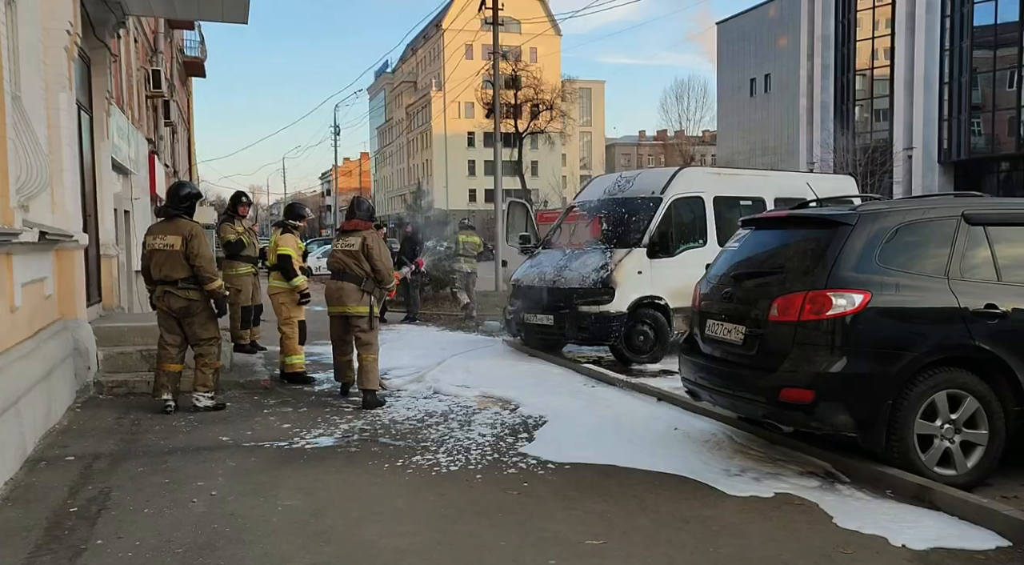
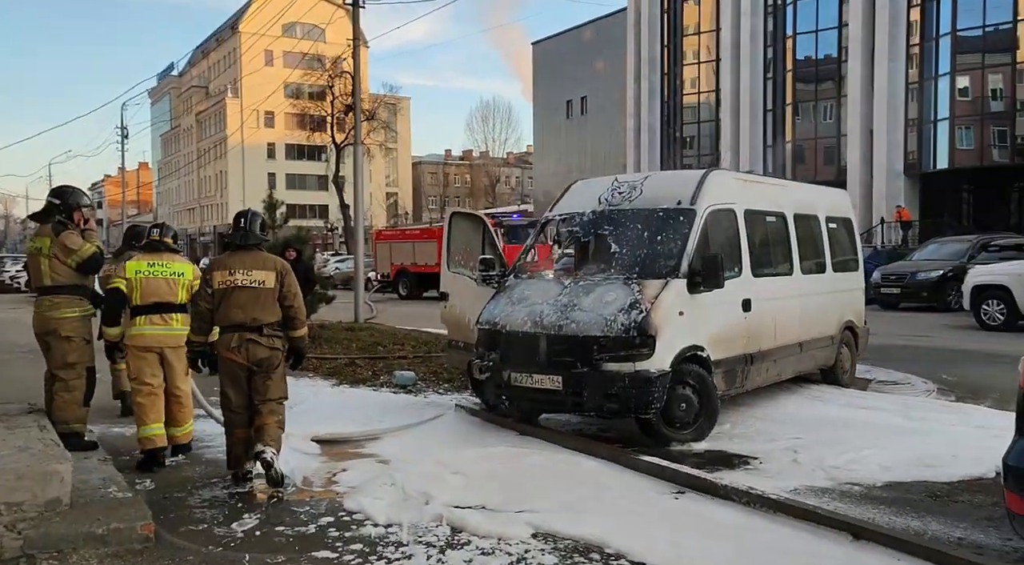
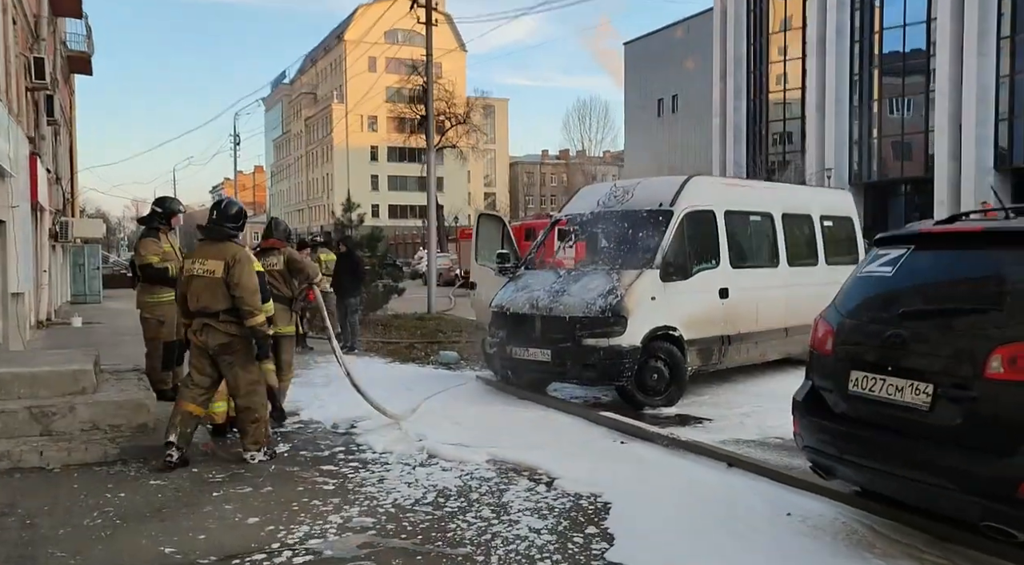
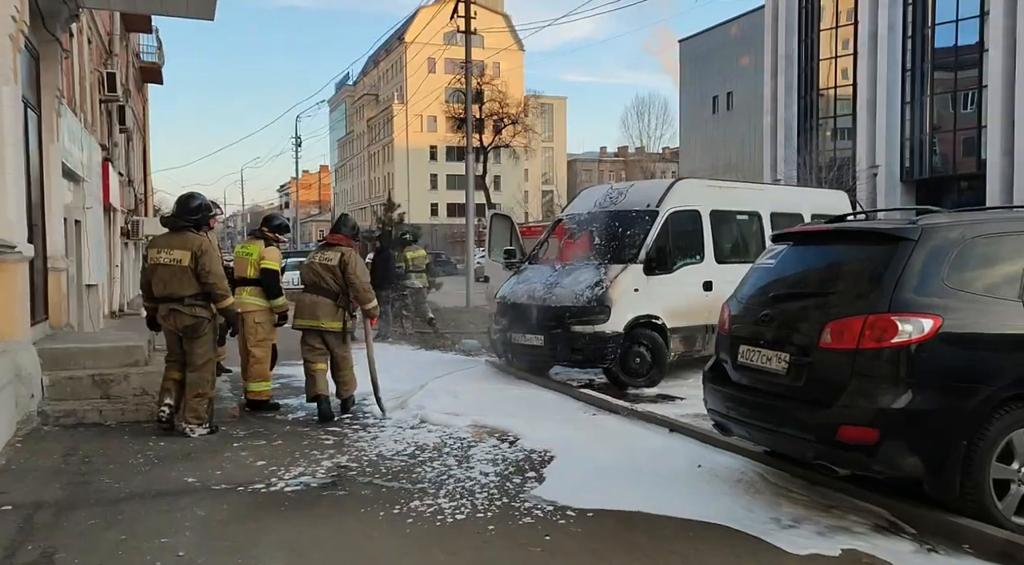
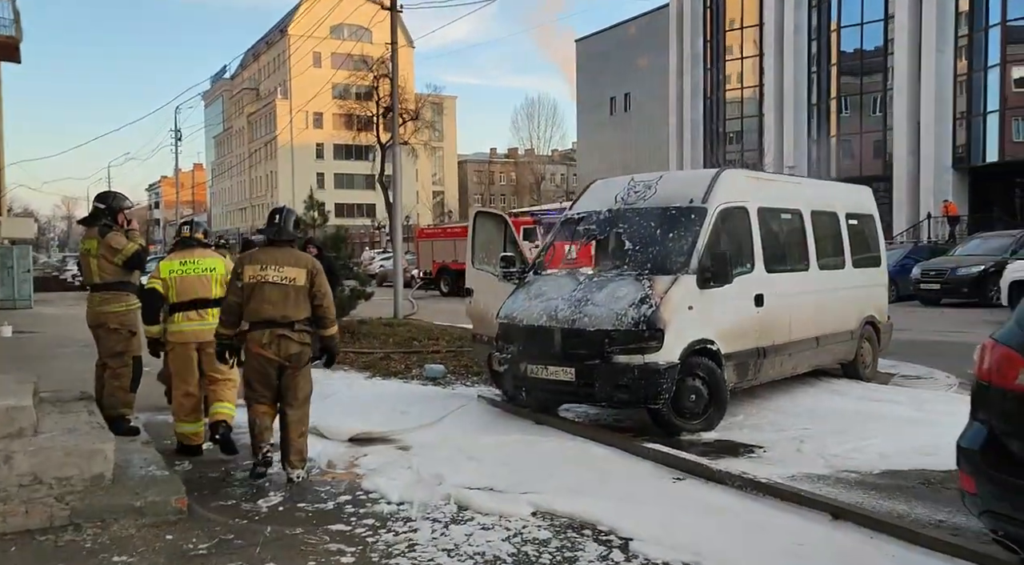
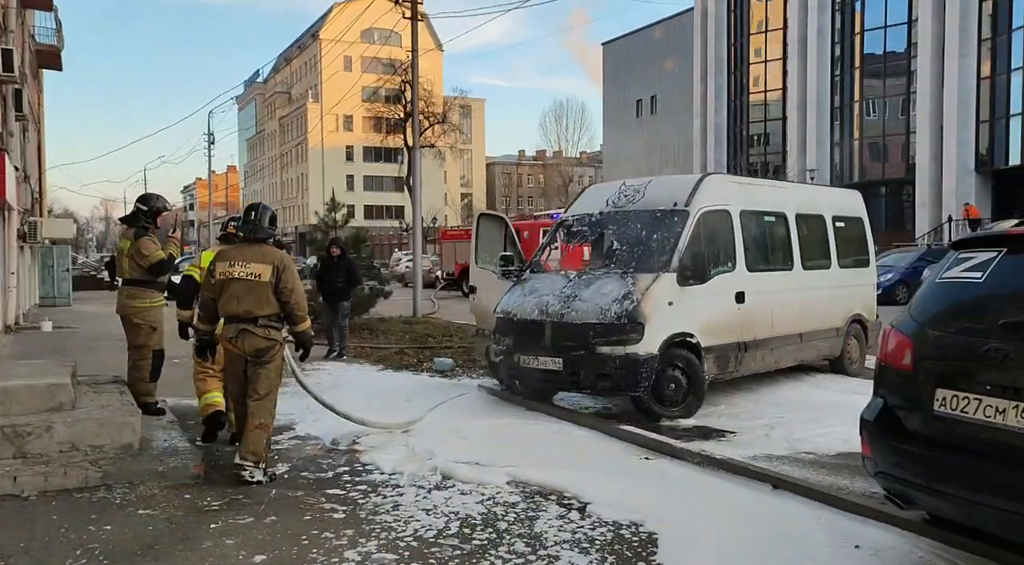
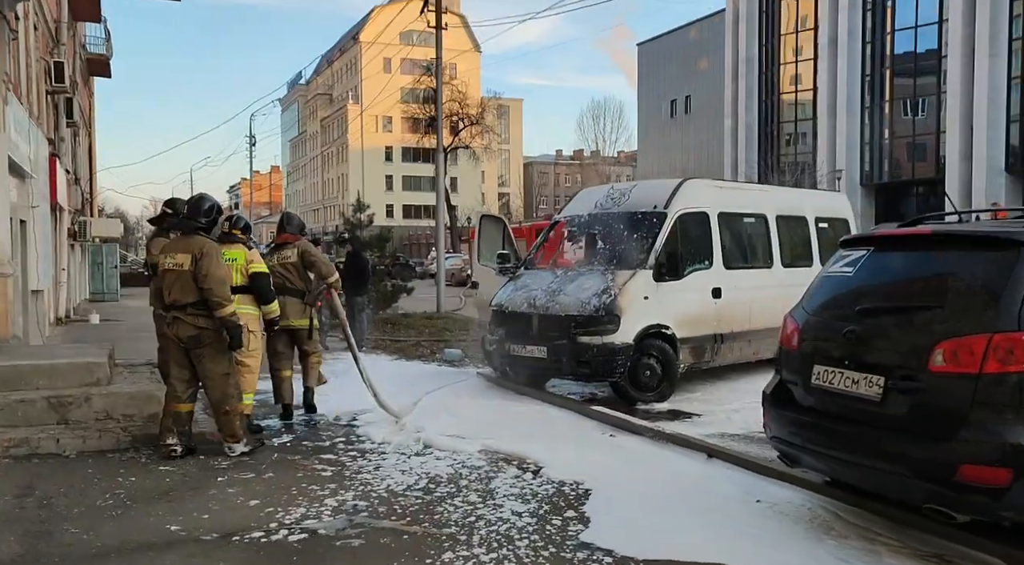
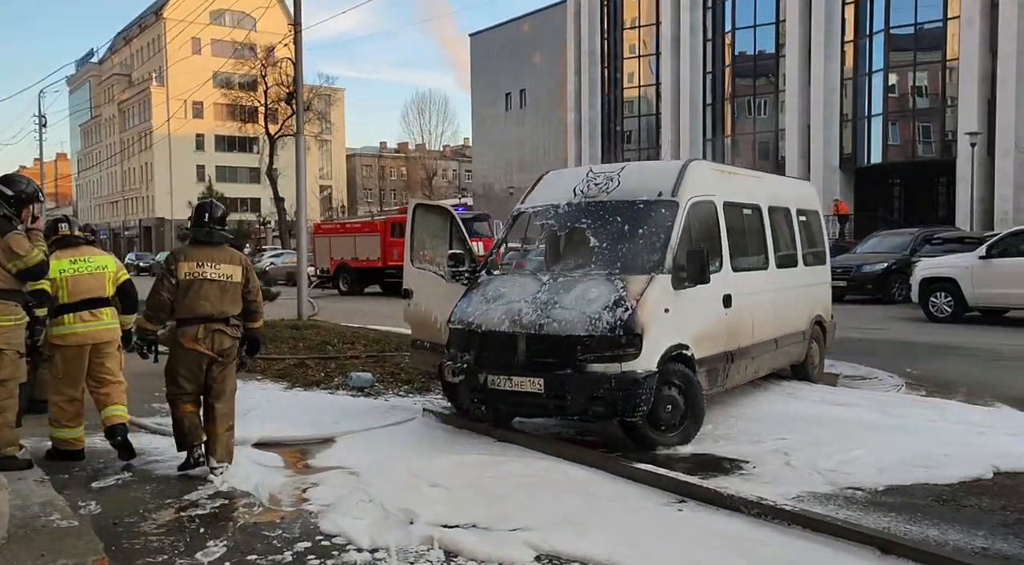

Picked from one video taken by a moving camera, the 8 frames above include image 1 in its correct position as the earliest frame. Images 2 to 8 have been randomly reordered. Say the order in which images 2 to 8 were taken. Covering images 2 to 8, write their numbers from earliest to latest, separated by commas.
4, 7, 3, 6, 5, 2, 8
